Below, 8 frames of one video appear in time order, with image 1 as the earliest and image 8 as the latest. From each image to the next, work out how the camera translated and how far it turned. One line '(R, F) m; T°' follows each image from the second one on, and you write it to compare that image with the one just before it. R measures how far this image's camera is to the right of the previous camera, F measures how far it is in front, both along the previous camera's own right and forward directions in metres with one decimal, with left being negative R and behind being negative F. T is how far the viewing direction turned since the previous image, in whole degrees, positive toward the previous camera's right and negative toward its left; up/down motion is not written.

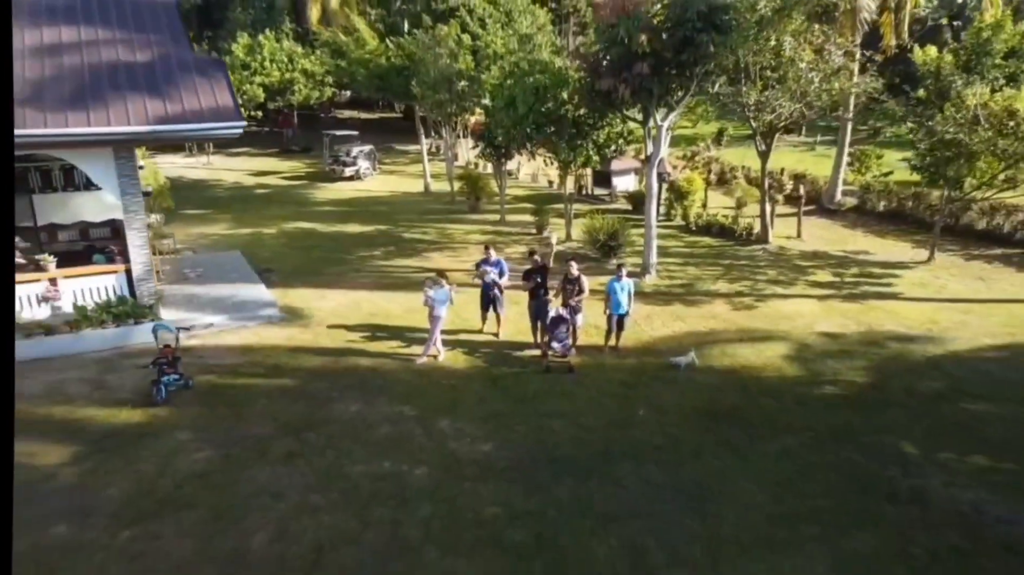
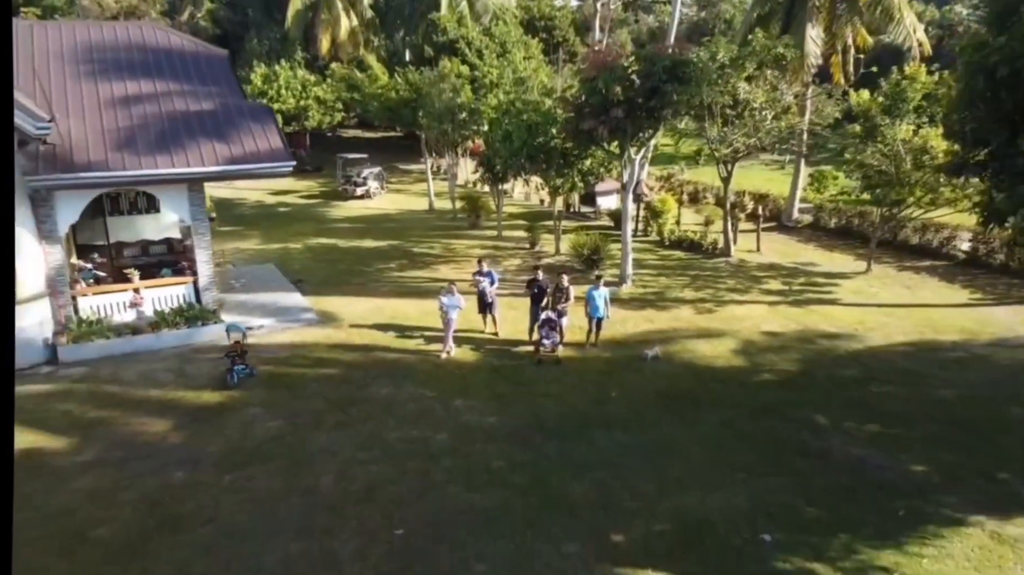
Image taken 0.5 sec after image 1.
(-0.1, -1.6) m; +1°
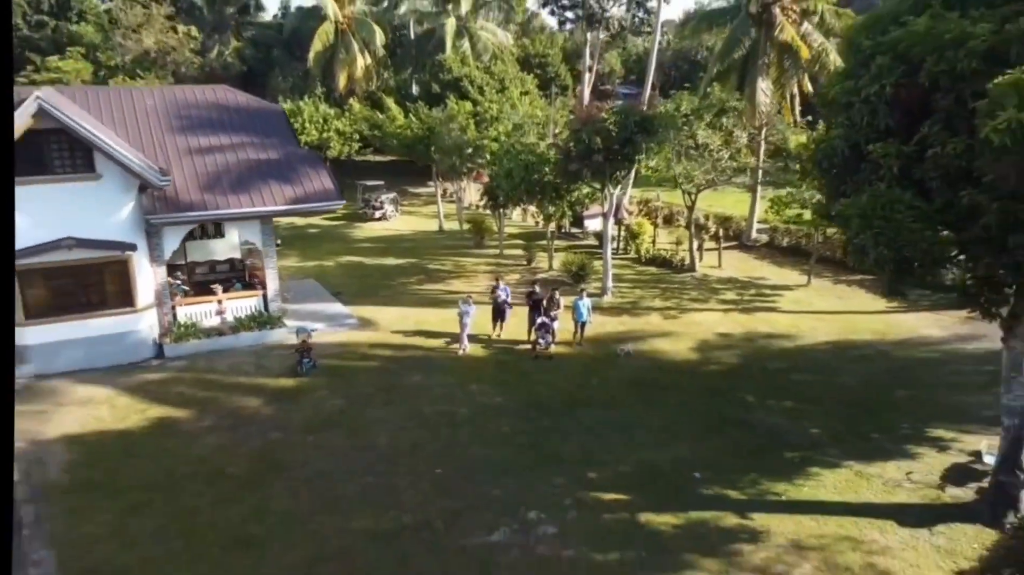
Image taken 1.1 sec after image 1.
(-0.1, -2.3) m; 0°
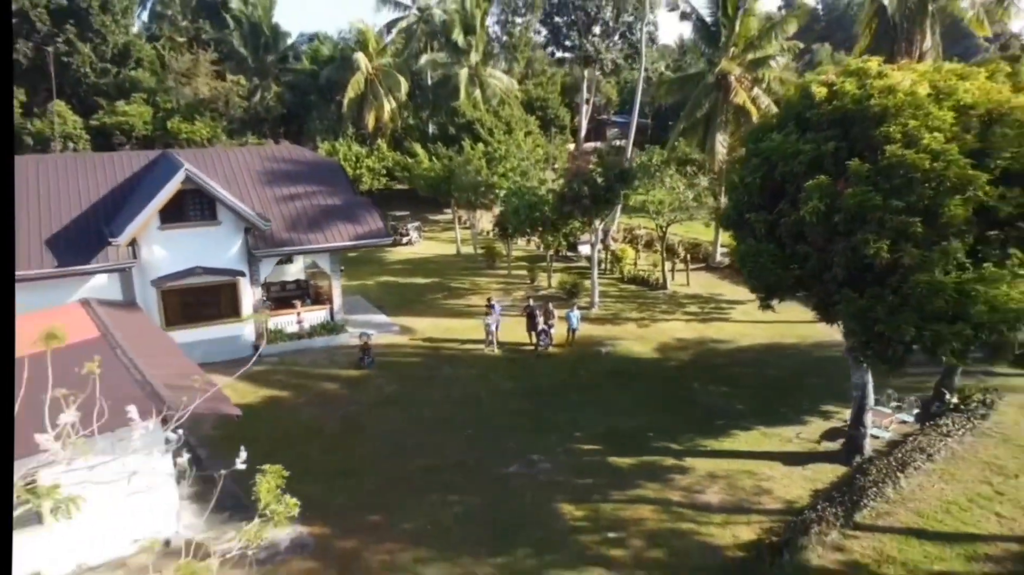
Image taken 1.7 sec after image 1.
(-0.1, -3.3) m; 0°
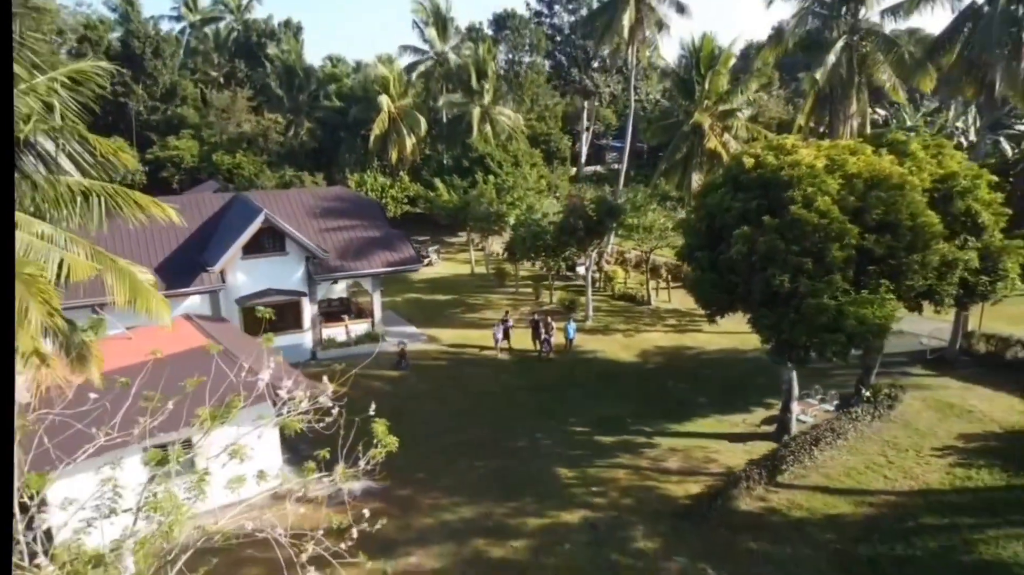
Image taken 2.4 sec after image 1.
(-0.1, -3.1) m; 0°
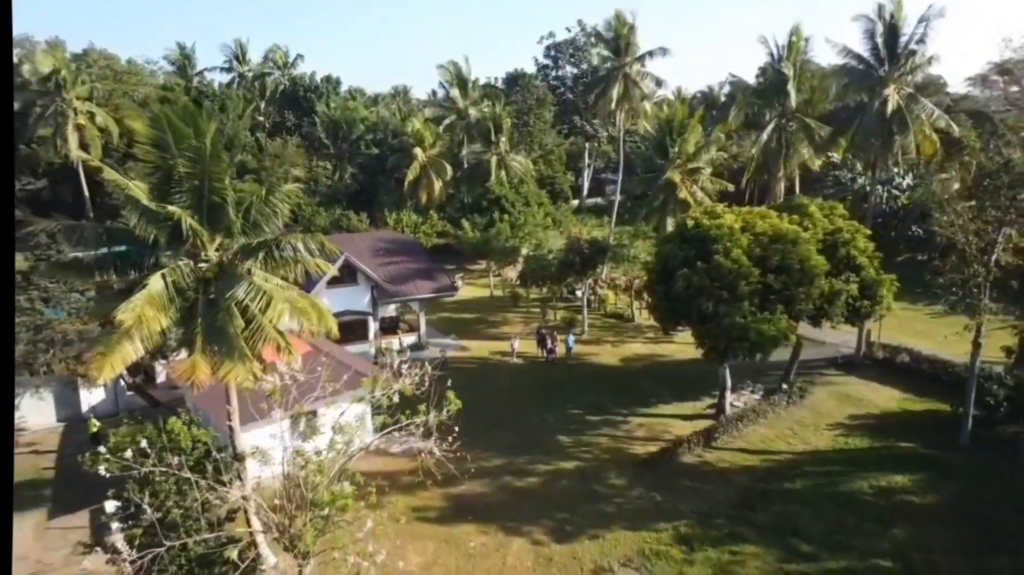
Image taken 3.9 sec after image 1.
(-0.2, -5.3) m; -1°
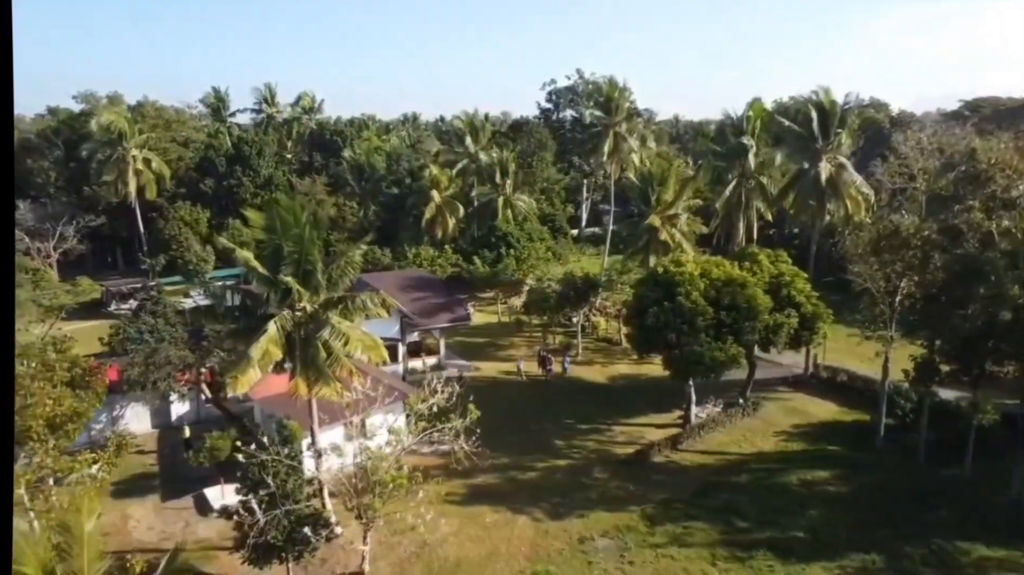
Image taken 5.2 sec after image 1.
(0.0, -4.3) m; 0°
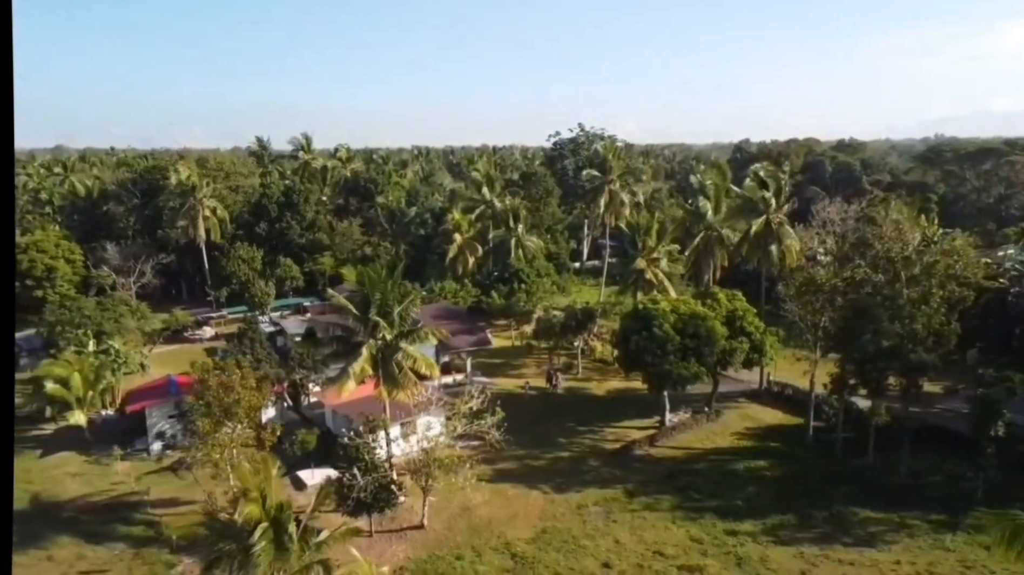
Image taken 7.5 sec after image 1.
(-0.3, -6.4) m; 0°
